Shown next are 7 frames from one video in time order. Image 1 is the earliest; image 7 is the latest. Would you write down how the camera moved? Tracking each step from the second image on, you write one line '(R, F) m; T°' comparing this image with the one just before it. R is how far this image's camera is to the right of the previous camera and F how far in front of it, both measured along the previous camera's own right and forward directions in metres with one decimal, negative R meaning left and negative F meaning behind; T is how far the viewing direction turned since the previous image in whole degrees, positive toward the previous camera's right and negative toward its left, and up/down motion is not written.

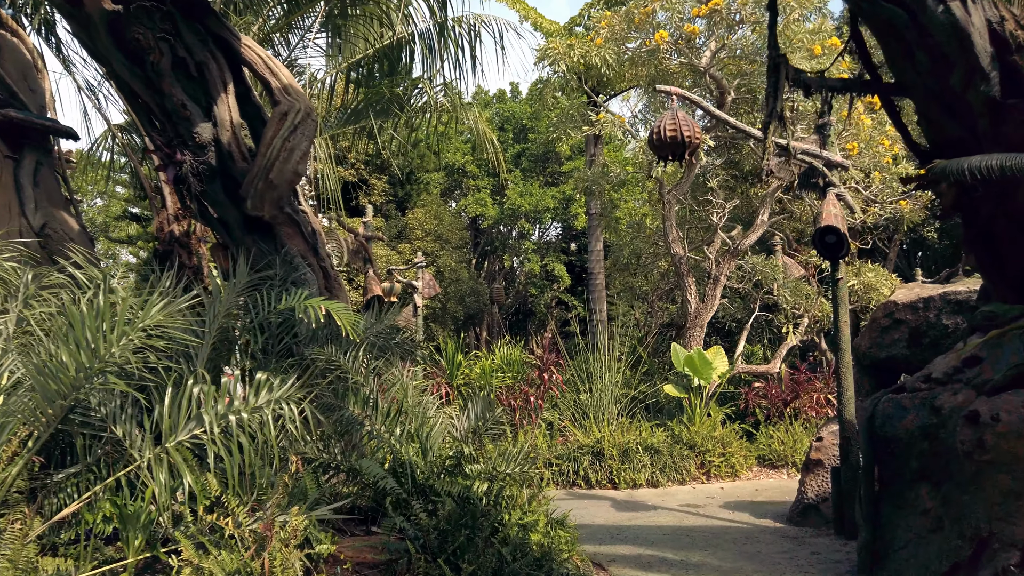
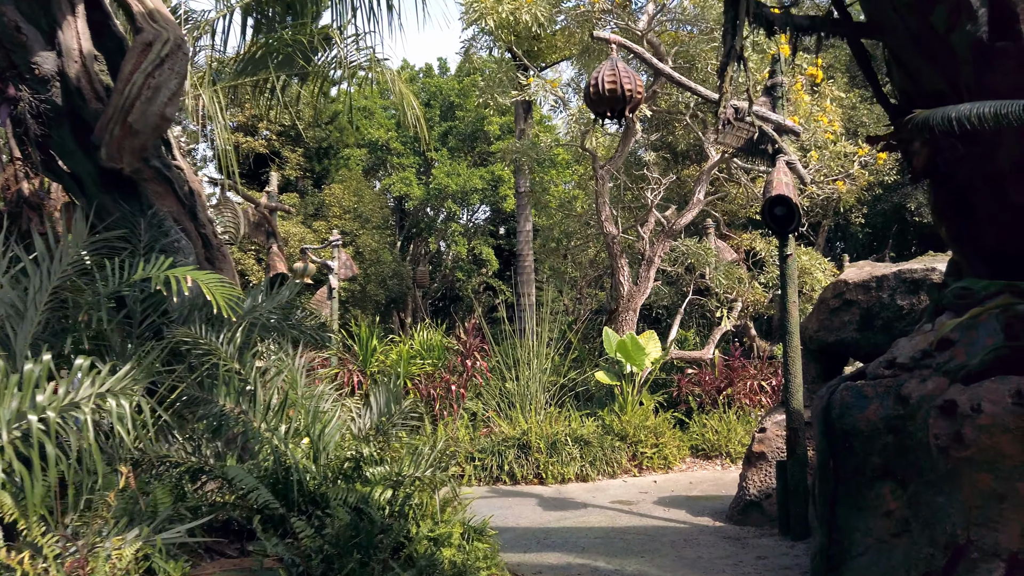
(+0.1, +0.8) m; +5°
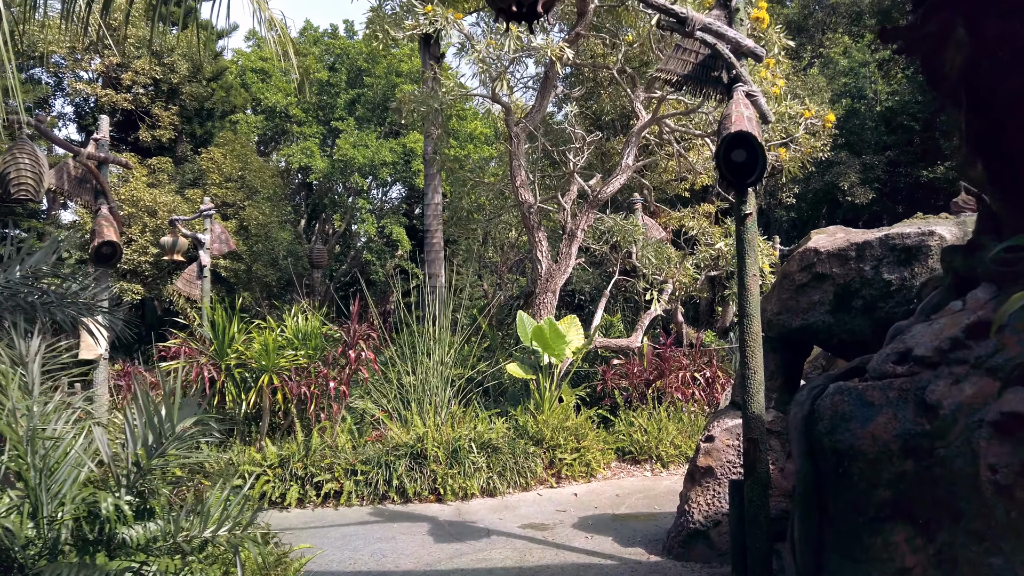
(+0.3, +1.5) m; +6°
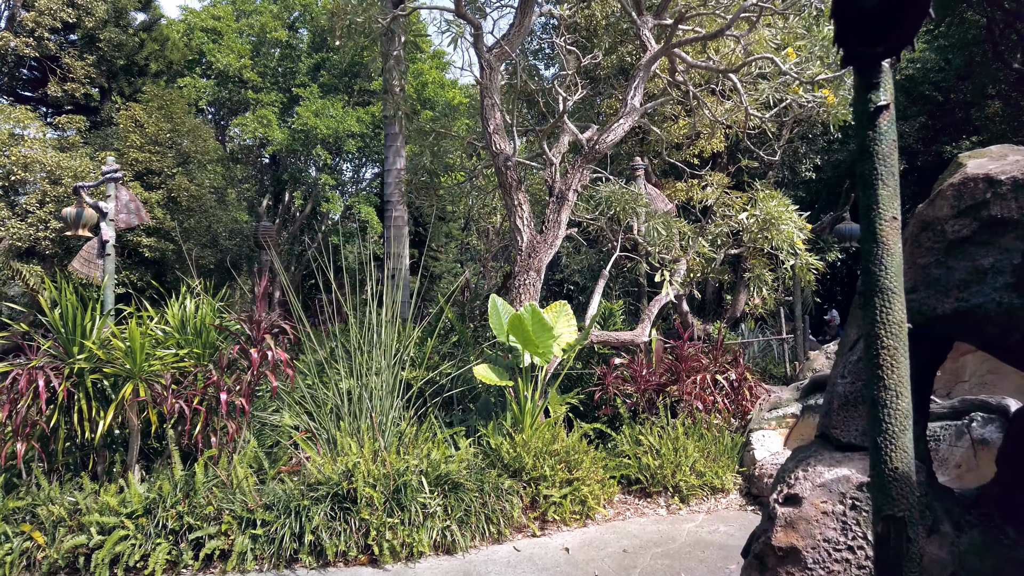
(+0.1, +2.0) m; +1°
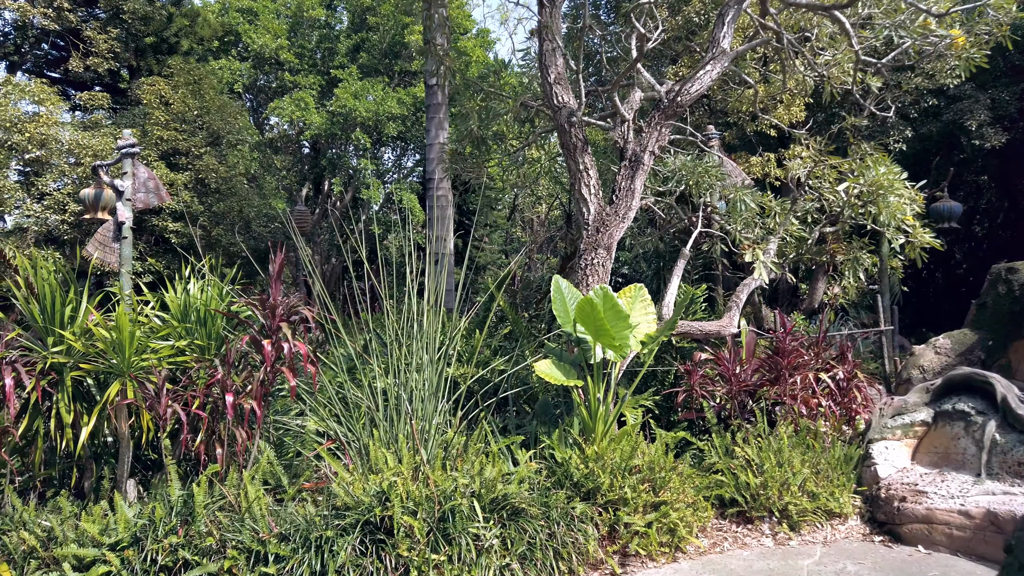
(-0.2, +1.0) m; -3°
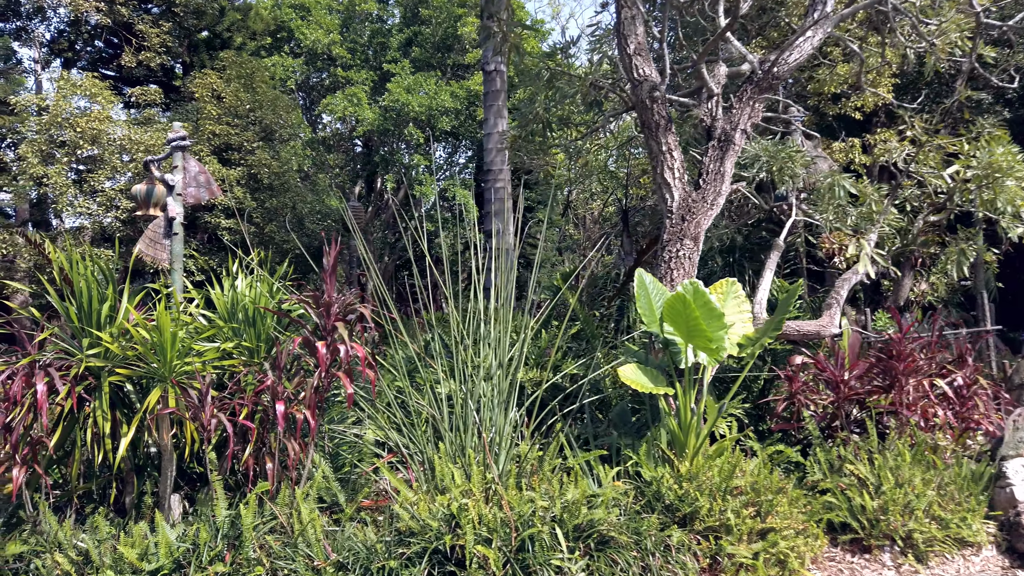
(-0.2, +0.5) m; -4°
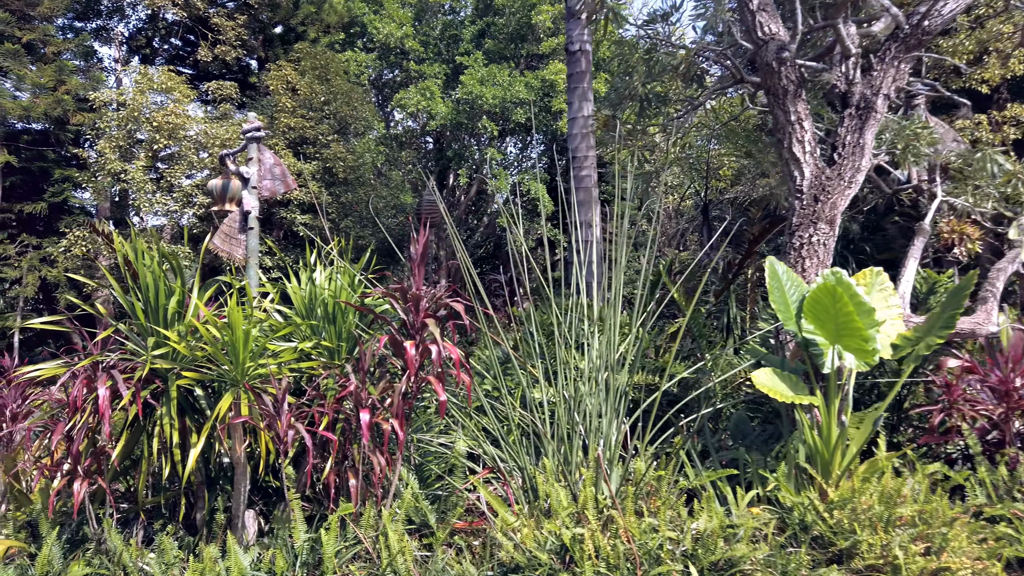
(-0.2, +0.5) m; -5°
